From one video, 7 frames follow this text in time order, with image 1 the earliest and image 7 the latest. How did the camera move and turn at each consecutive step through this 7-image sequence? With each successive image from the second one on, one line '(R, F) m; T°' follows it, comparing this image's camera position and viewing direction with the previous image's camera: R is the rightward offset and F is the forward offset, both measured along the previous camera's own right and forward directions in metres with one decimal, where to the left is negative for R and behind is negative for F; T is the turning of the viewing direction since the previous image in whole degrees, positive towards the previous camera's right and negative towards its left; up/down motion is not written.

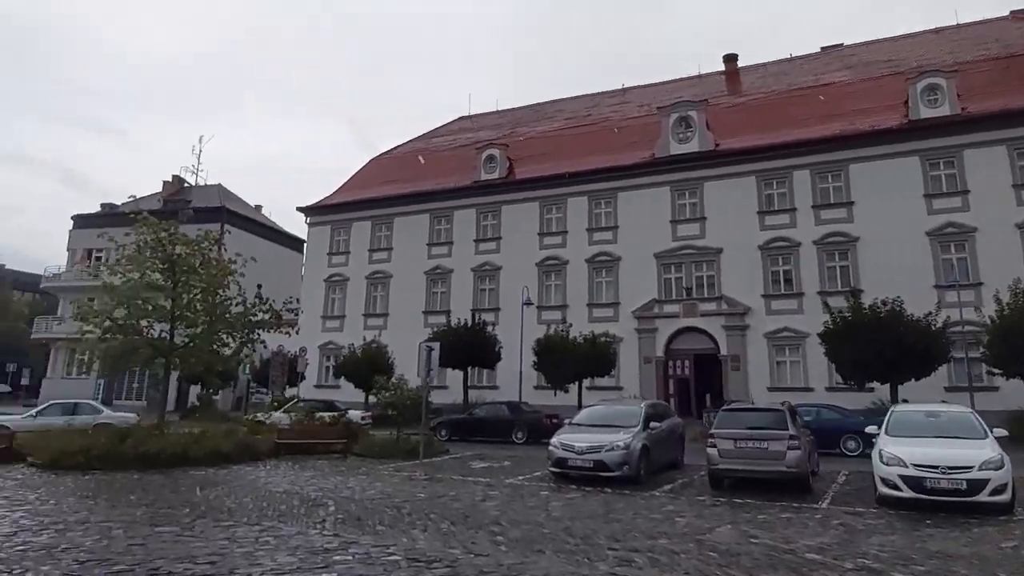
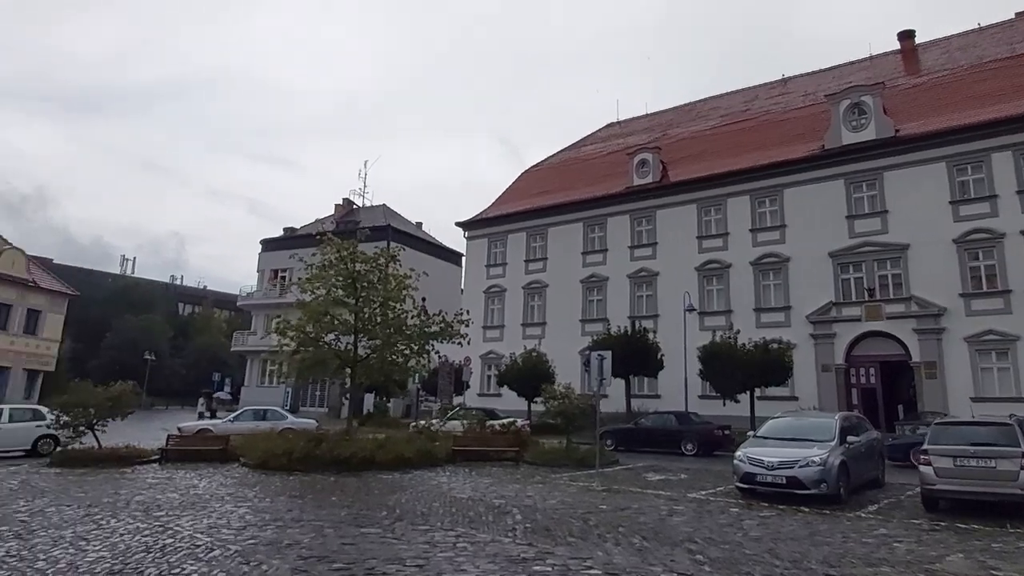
(-0.5, +0.1) m; -12°
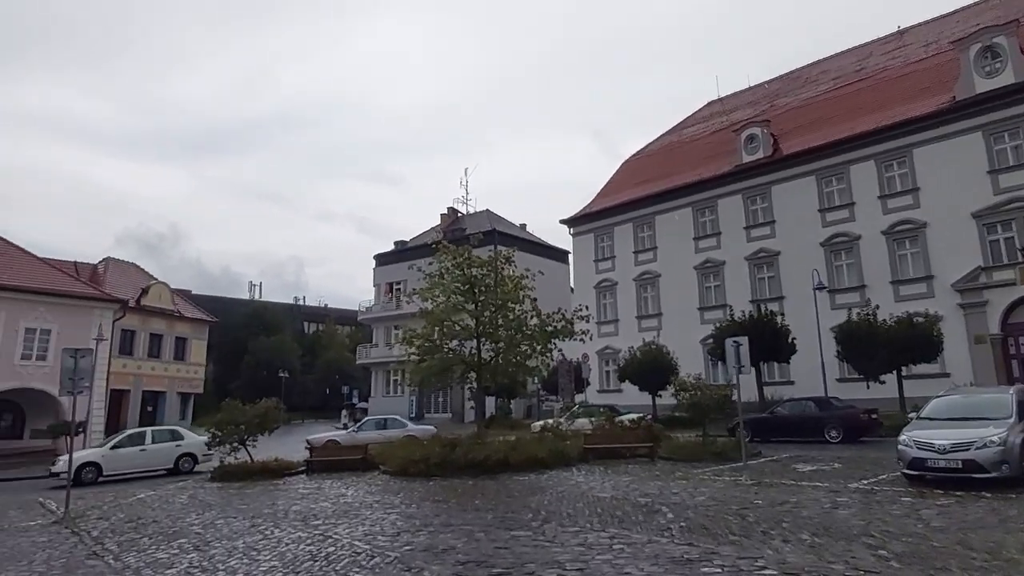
(-0.4, +0.2) m; -9°
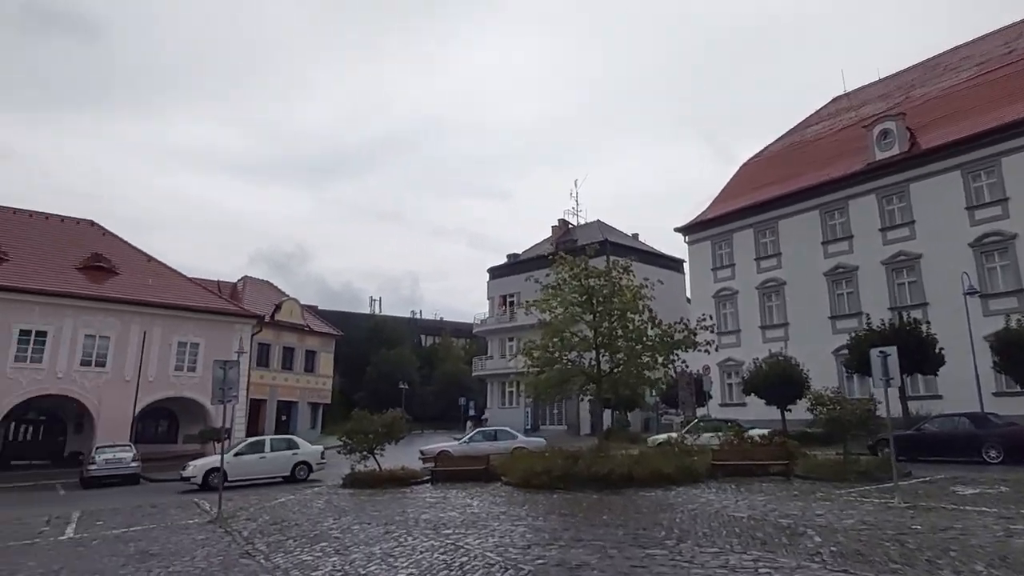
(-0.2, +0.1) m; -9°
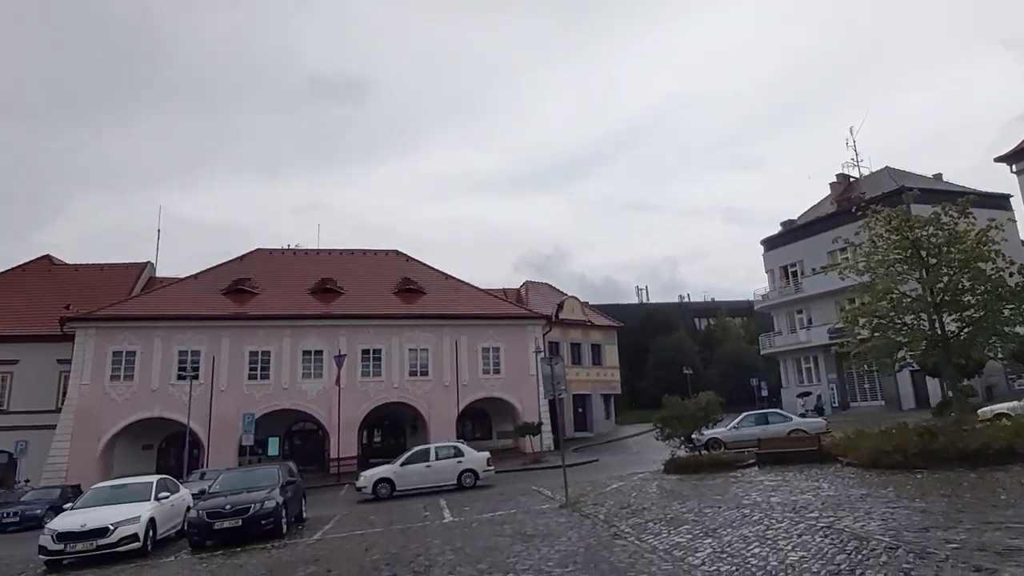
(-1.0, -0.2) m; -21°
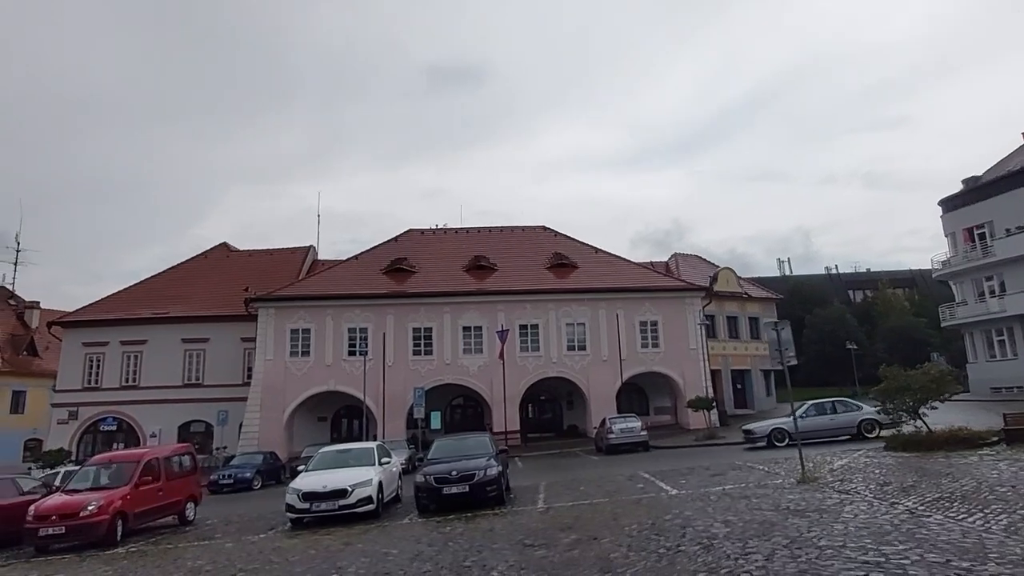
(-2.0, +0.4) m; -10°
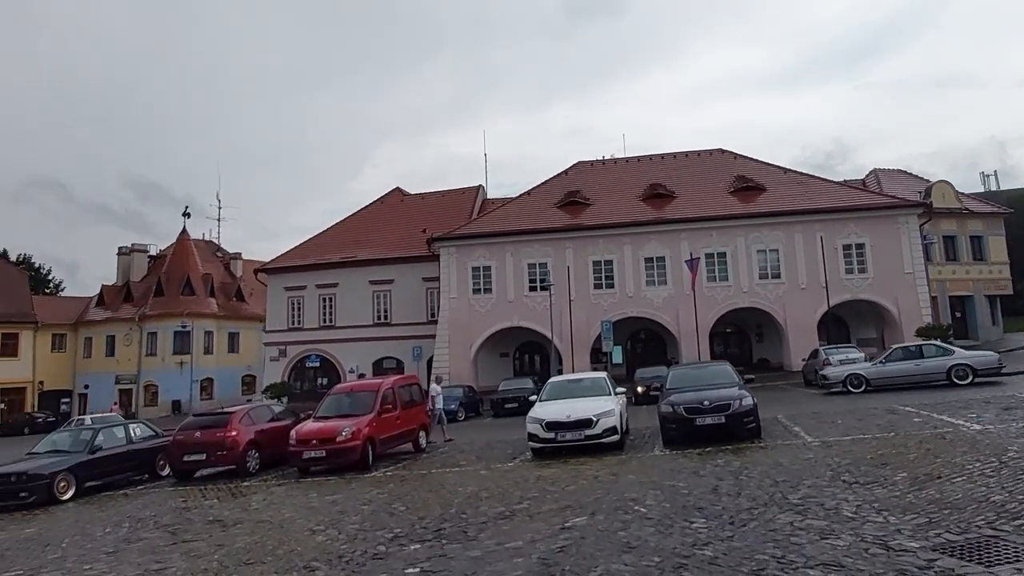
(-1.8, +0.8) m; -12°
